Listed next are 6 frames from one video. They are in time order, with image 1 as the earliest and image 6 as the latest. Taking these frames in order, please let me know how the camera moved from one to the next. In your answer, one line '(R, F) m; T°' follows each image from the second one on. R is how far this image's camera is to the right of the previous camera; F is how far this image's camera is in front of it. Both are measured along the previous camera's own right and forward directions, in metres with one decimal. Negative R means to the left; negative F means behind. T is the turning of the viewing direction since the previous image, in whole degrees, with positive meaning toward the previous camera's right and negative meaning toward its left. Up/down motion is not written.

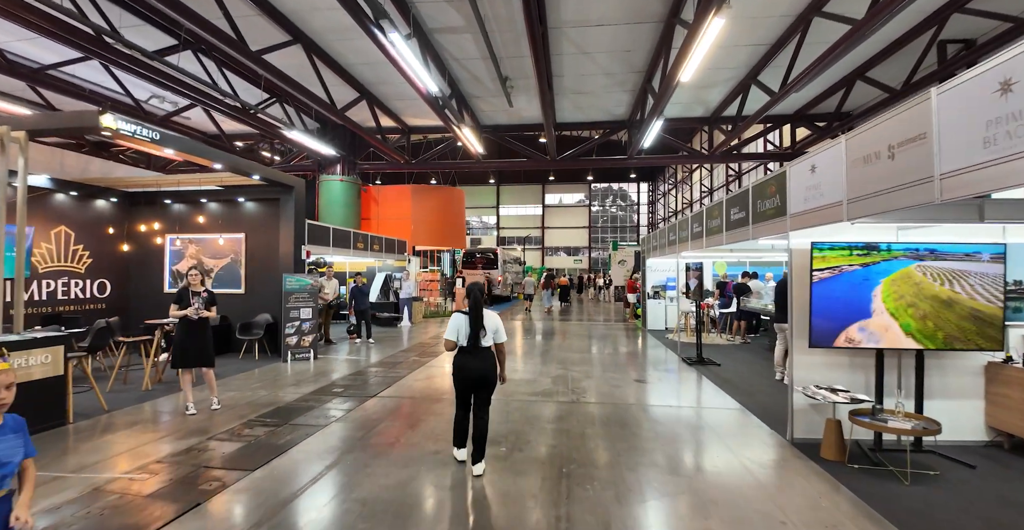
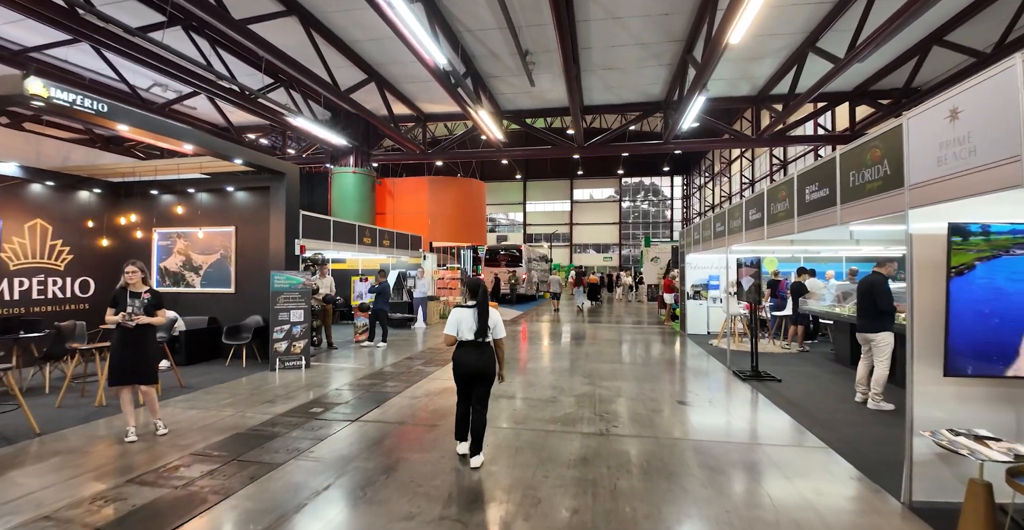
(+0.2, +1.2) m; -4°
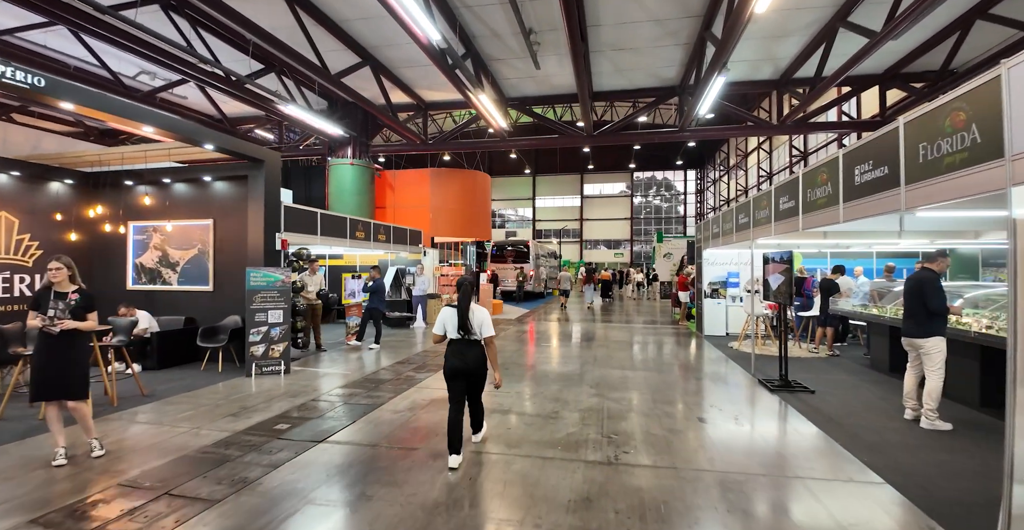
(+0.2, +0.7) m; -1°
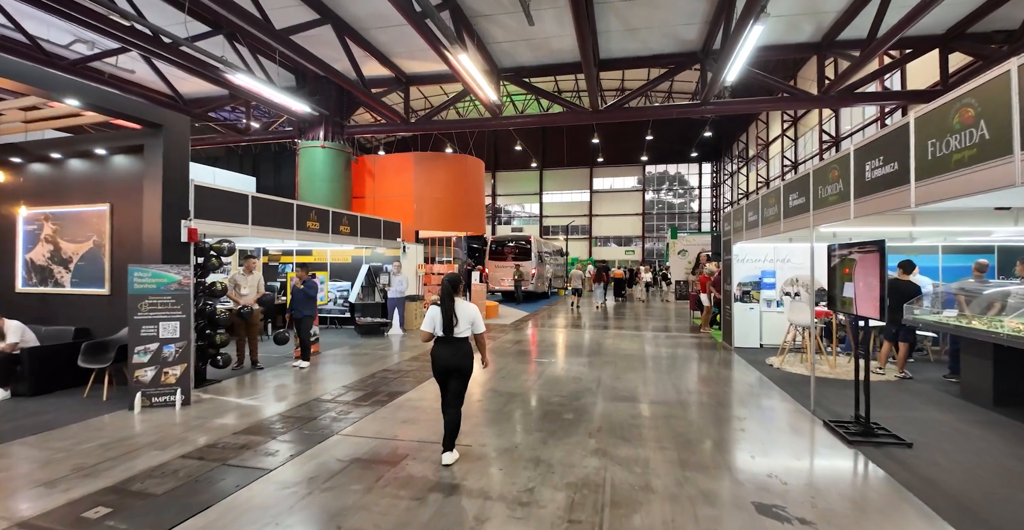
(+0.4, +1.8) m; -1°
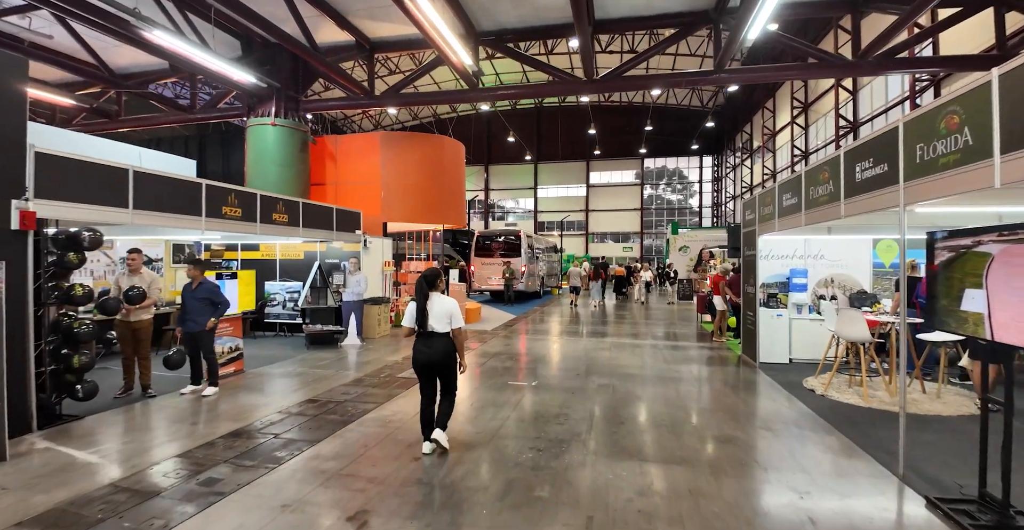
(+0.4, +1.6) m; 0°
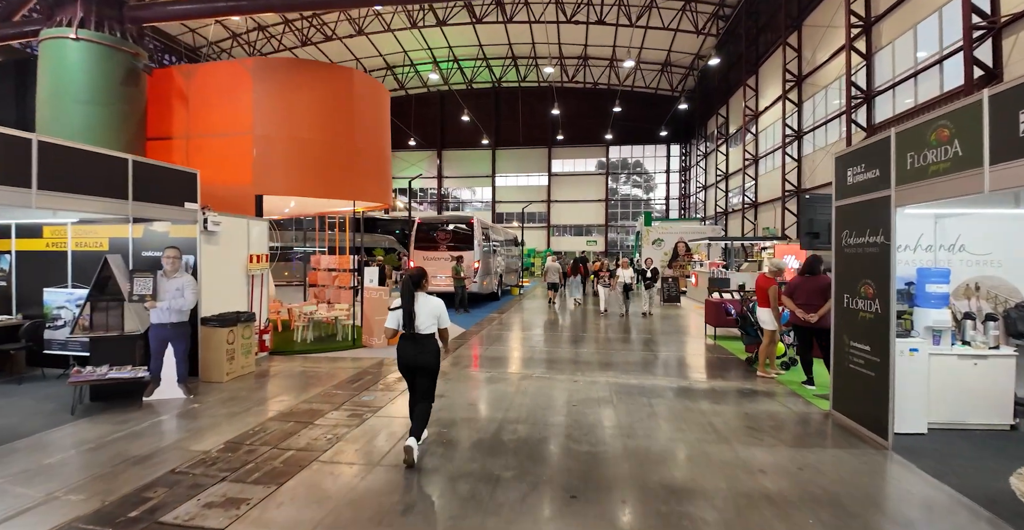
(+0.2, +3.2) m; +5°
